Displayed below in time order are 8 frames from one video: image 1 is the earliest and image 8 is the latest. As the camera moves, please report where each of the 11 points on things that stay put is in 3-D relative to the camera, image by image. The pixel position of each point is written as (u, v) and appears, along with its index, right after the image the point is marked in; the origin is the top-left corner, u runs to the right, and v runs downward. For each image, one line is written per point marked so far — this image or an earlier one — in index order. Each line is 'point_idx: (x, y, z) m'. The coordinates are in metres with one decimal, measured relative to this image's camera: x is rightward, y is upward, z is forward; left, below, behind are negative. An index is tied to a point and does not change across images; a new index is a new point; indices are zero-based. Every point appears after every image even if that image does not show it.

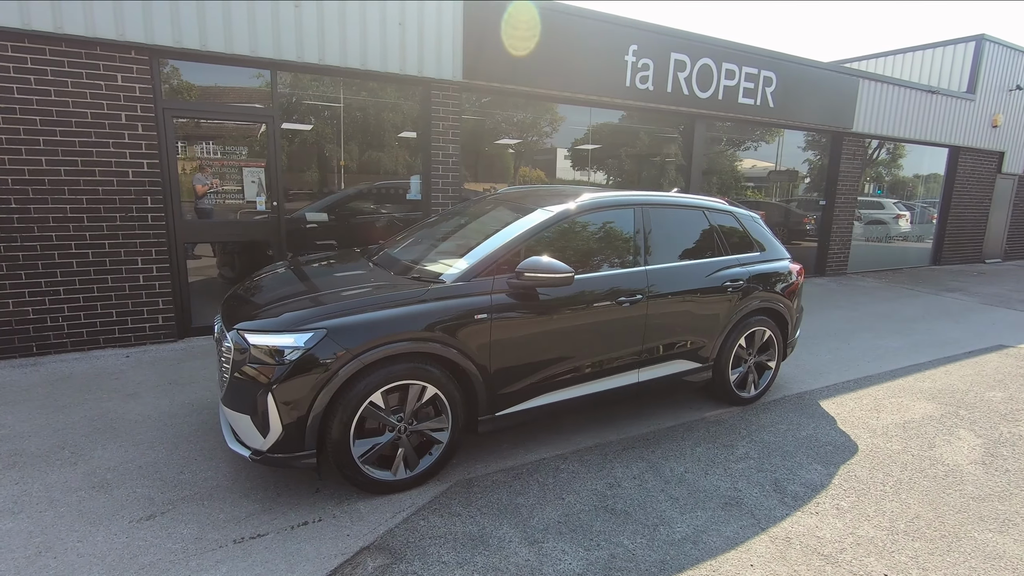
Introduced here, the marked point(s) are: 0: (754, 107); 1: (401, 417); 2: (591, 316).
0: (+3.9, +2.9, +8.7) m
1: (-0.6, -0.7, +3.0) m
2: (+0.5, -0.2, +3.5) m
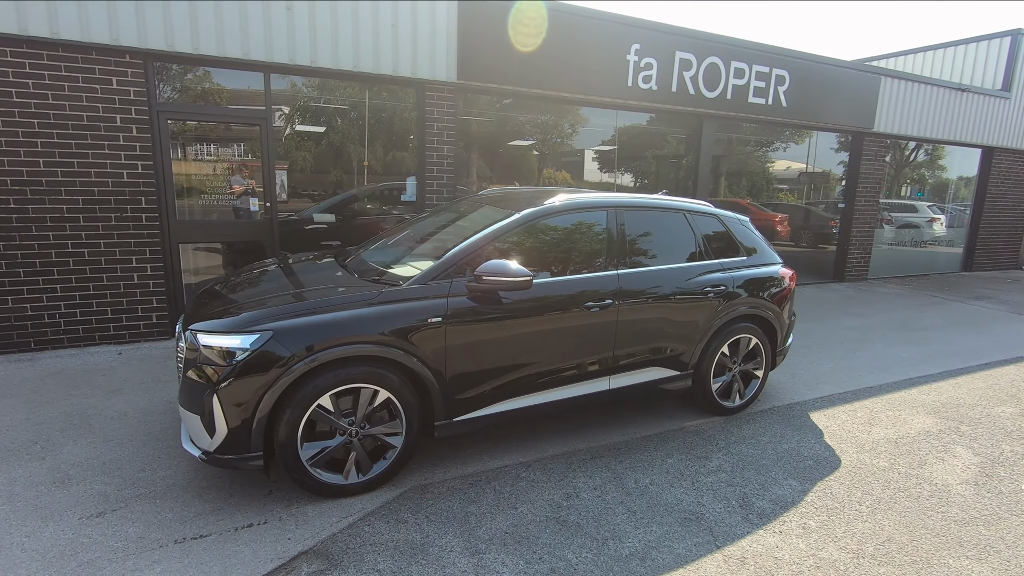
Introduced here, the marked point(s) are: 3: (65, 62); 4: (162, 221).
0: (+3.9, +2.8, +8.5) m
1: (-0.9, -0.7, +2.9) m
2: (+0.3, -0.2, +3.4) m
3: (-4.0, +2.0, +4.8) m
4: (-3.5, +0.7, +5.3) m
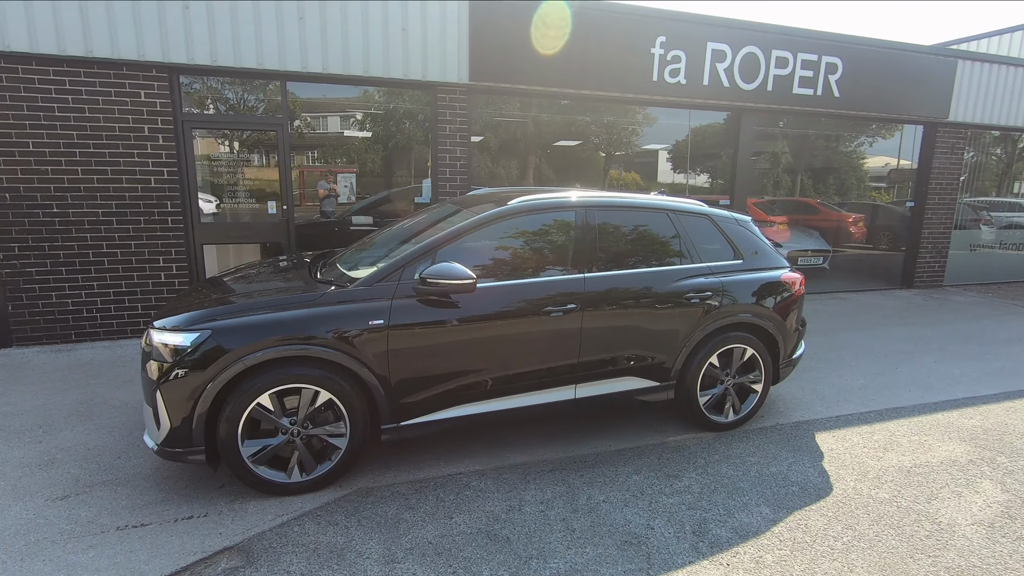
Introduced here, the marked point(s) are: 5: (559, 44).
0: (+4.4, +2.8, +7.8) m
1: (-1.2, -0.7, +3.0) m
2: (0.0, -0.2, +3.3) m
3: (-4.0, +2.0, +5.2) m
4: (-3.4, +0.7, +5.7) m
5: (+0.6, +2.9, +6.5) m
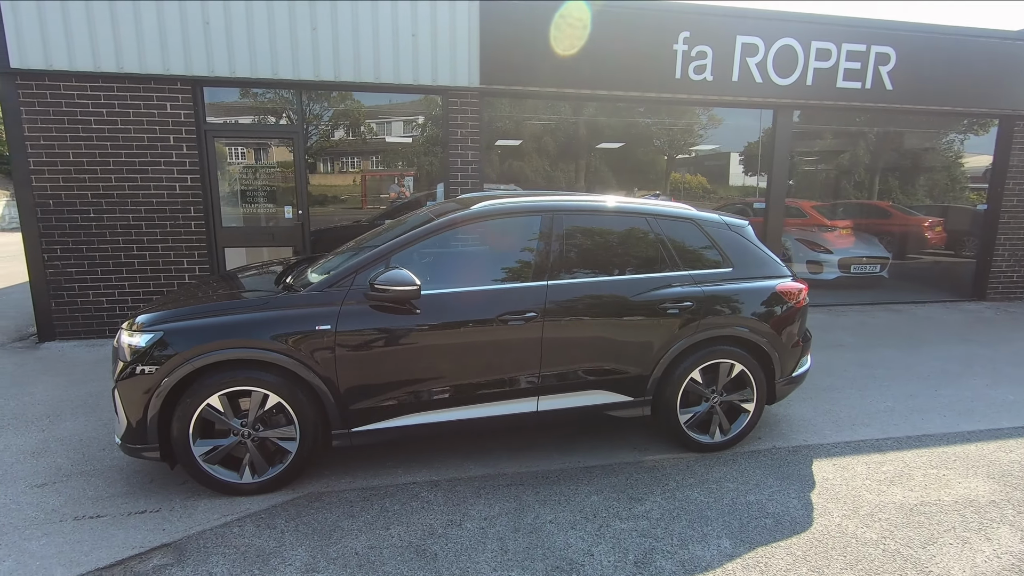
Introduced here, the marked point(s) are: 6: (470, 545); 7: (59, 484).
0: (+4.7, +2.6, +7.2) m
1: (-1.5, -0.7, +3.0) m
2: (-0.3, -0.3, +3.2) m
3: (-4.0, +2.0, +5.6) m
4: (-3.4, +0.7, +6.0) m
5: (+0.7, +2.8, +6.4) m
6: (-0.2, -1.3, +2.7) m
7: (-2.7, -1.1, +3.2) m
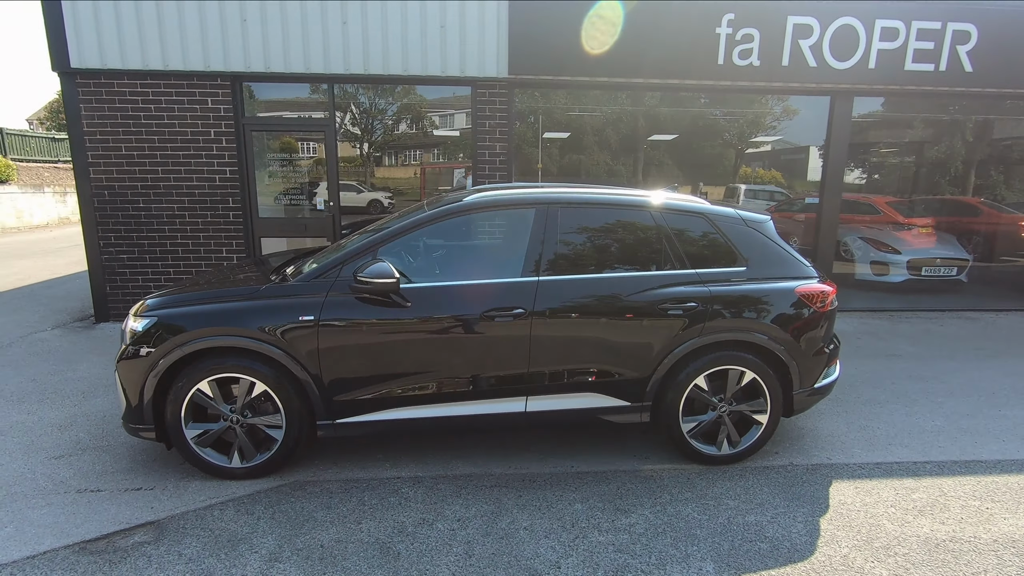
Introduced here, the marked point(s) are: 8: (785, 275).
0: (+5.1, +2.6, +6.5) m
1: (-1.6, -0.7, +3.1) m
2: (-0.3, -0.2, +3.1) m
3: (-3.7, +2.2, +5.9) m
4: (-3.1, +0.8, +6.2) m
5: (+1.1, +2.9, +6.1) m
6: (-0.4, -1.2, +2.6) m
7: (-2.7, -1.1, +3.4) m
8: (+1.7, +0.1, +3.4) m
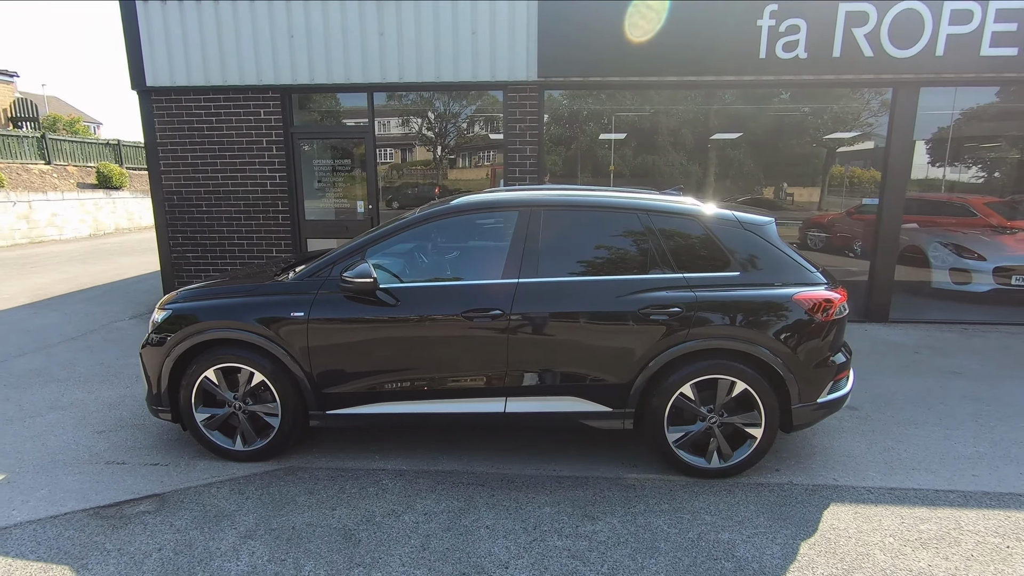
0: (+5.4, +2.4, +5.8) m
1: (-1.7, -0.7, +3.3) m
2: (-0.5, -0.2, +3.2) m
3: (-3.3, +2.2, +6.4) m
4: (-2.7, +0.8, +6.7) m
5: (+1.5, +2.8, +6.0) m
6: (-0.6, -1.2, +2.7) m
7: (-2.8, -1.0, +3.8) m
8: (+1.6, 0.0, +3.2) m
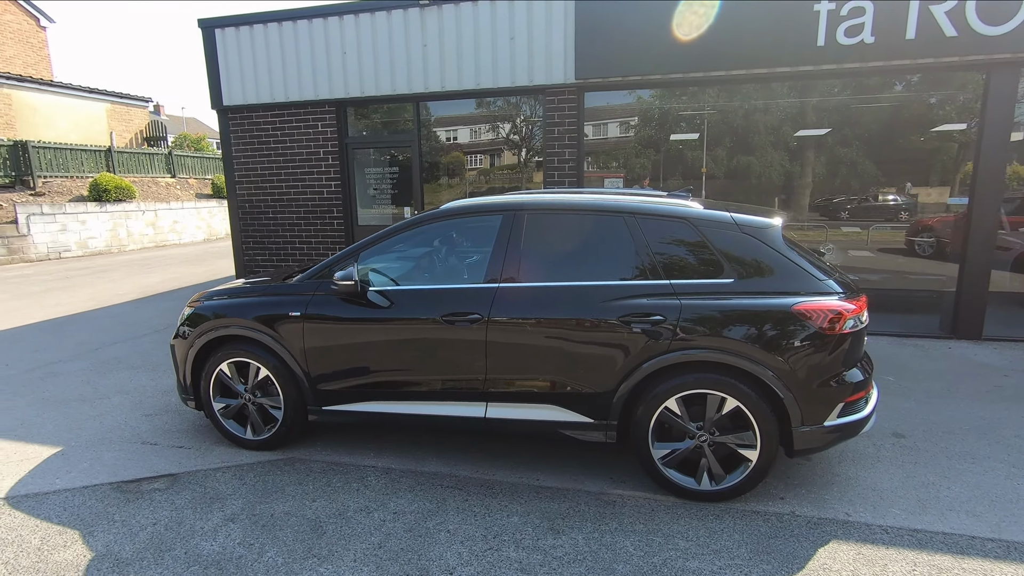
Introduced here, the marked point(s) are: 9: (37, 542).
0: (+5.7, +2.3, +4.8) m
1: (-1.8, -0.7, +3.6) m
2: (-0.6, -0.3, +3.2) m
3: (-2.8, +2.2, +7.0) m
4: (-2.1, +0.8, +7.1) m
5: (+1.8, +2.8, +5.7) m
6: (-0.8, -1.2, +2.8) m
7: (-2.8, -1.0, +4.2) m
8: (+1.5, 0.0, +2.9) m
9: (-2.4, -1.3, +2.8) m
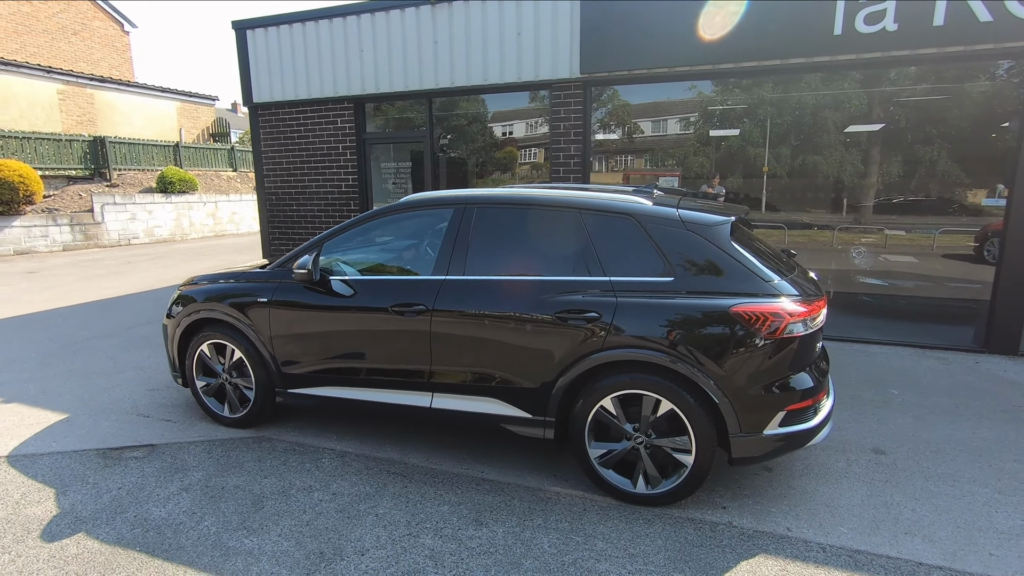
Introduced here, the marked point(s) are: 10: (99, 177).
0: (+5.7, +2.2, +4.2) m
1: (-2.0, -0.6, +3.8) m
2: (-0.9, -0.2, +3.3) m
3: (-2.6, +2.3, +7.2) m
4: (-2.0, +0.9, +7.3) m
5: (+1.9, +2.8, +5.5) m
6: (-1.2, -1.2, +2.9) m
7: (-3.0, -0.9, +4.6) m
8: (+1.2, 0.0, +2.7) m
9: (-2.8, -1.2, +3.1) m
10: (-11.8, +3.2, +15.4) m
